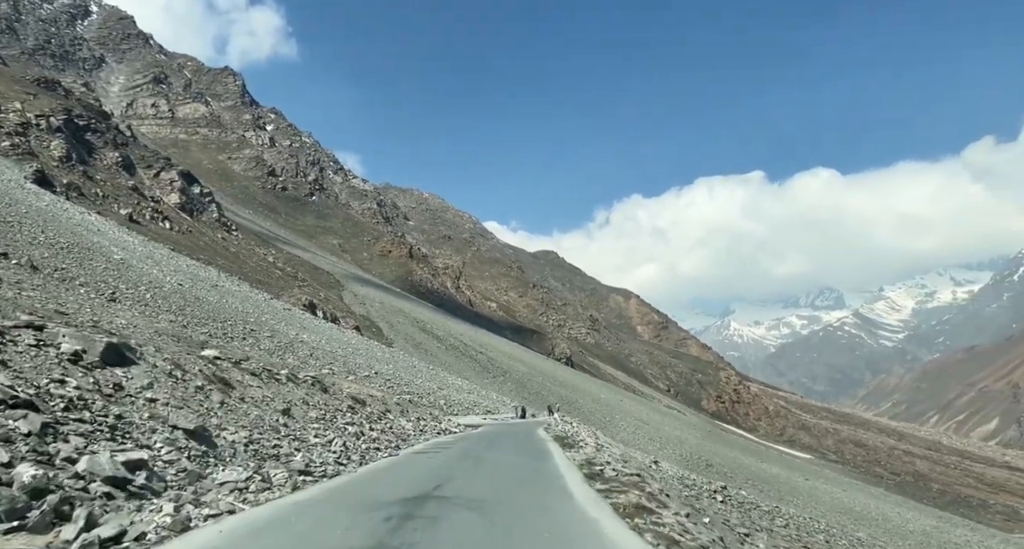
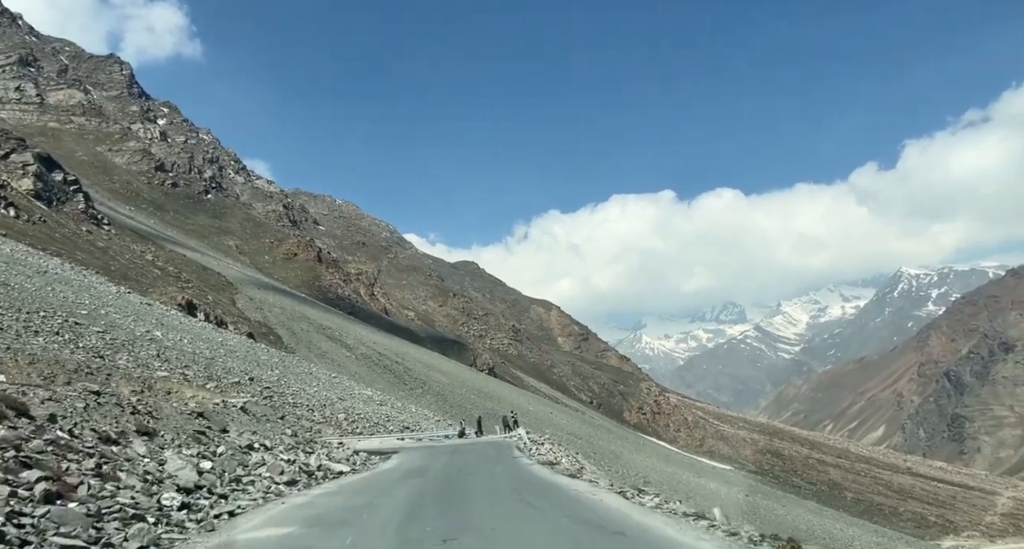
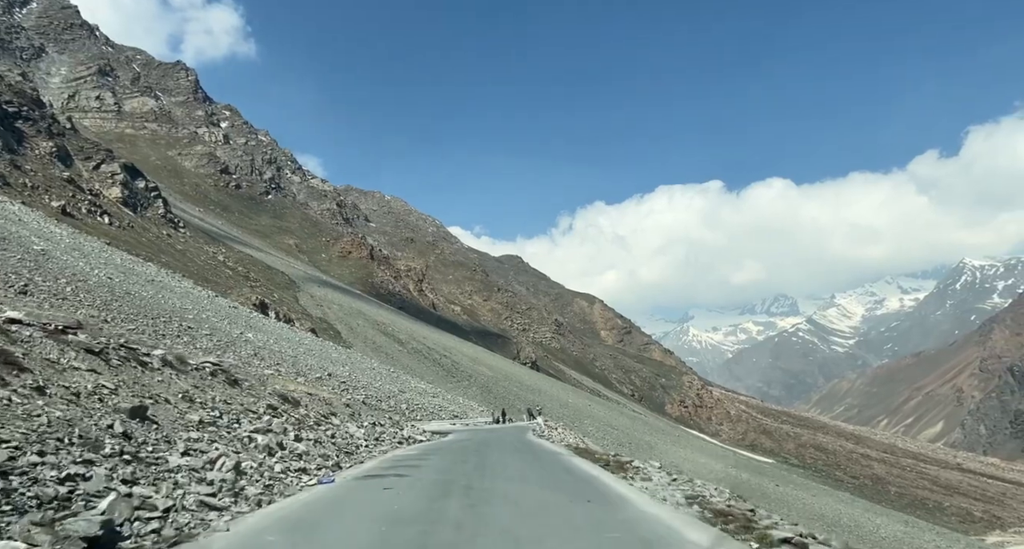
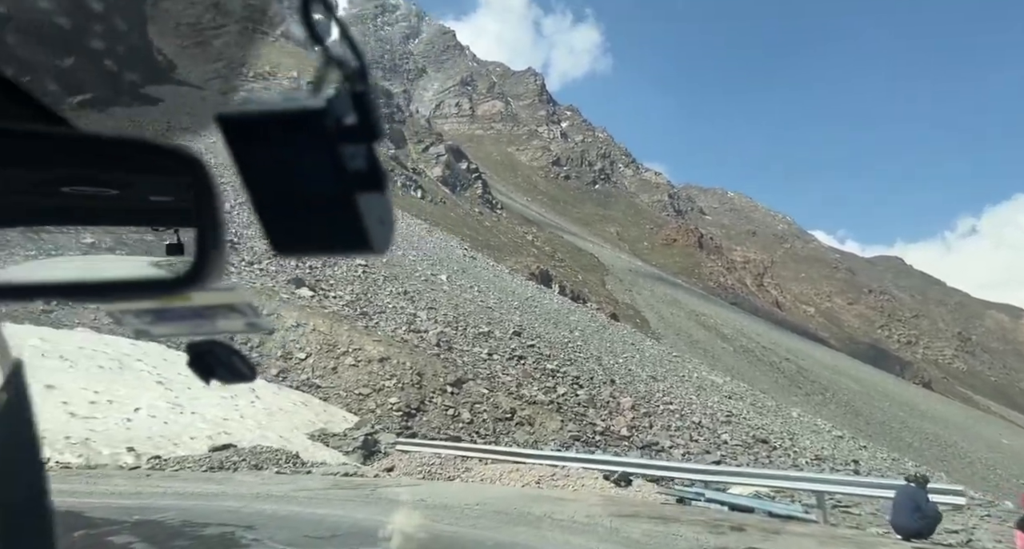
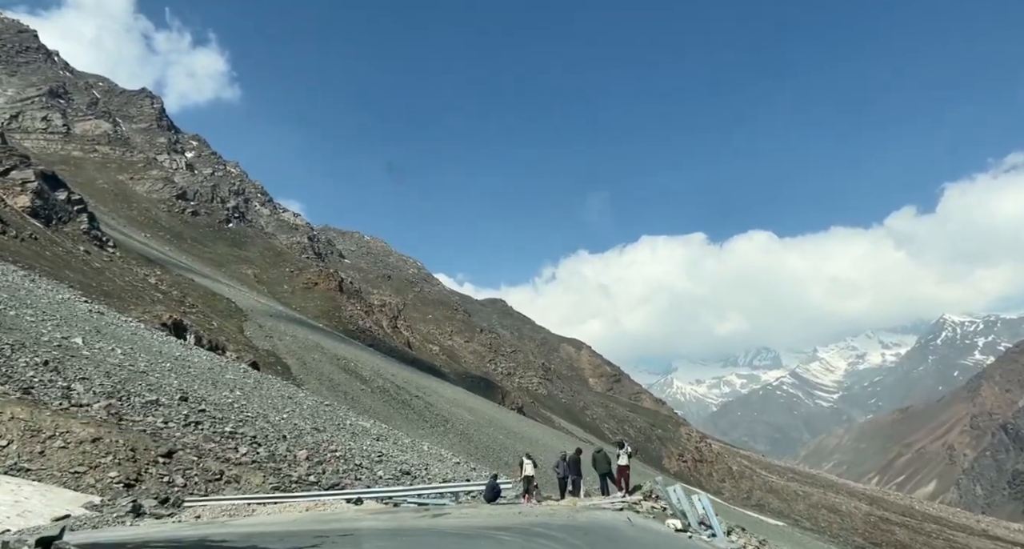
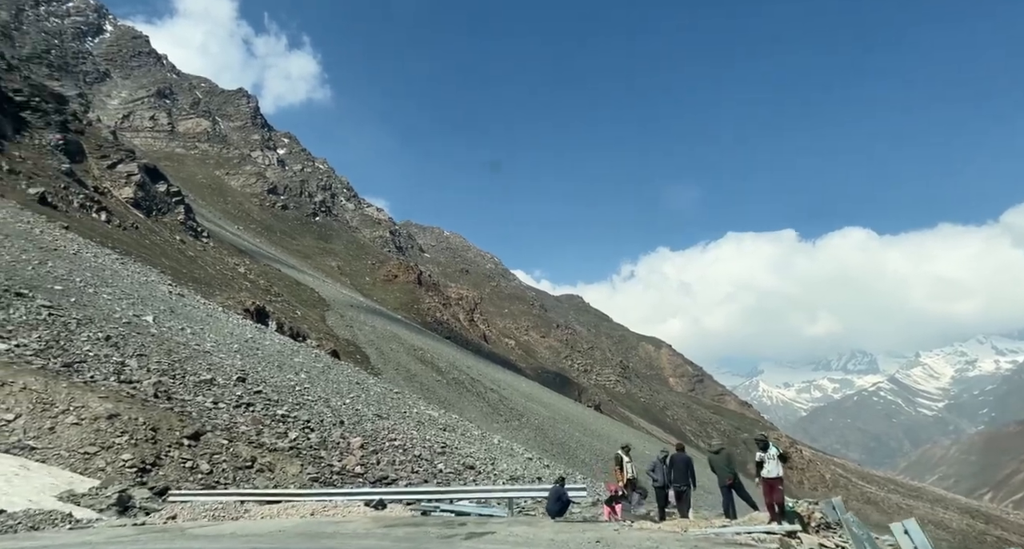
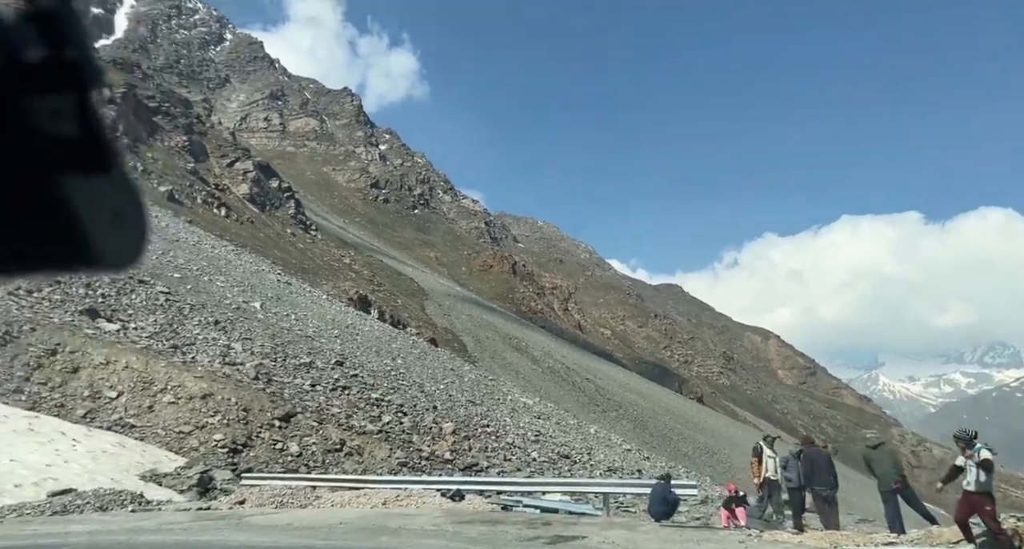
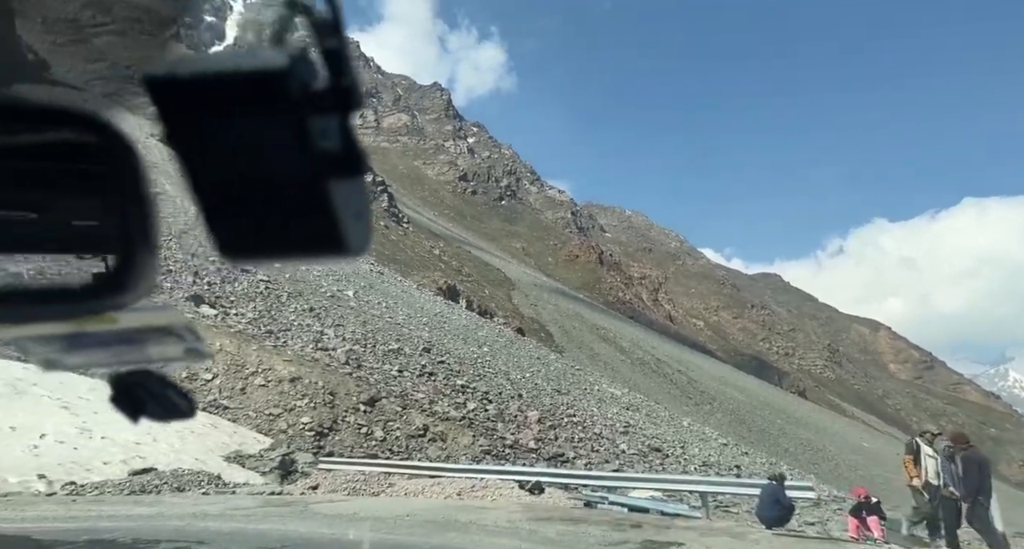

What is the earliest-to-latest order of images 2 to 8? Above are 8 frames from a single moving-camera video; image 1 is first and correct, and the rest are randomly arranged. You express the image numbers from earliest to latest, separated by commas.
3, 2, 5, 6, 7, 8, 4
